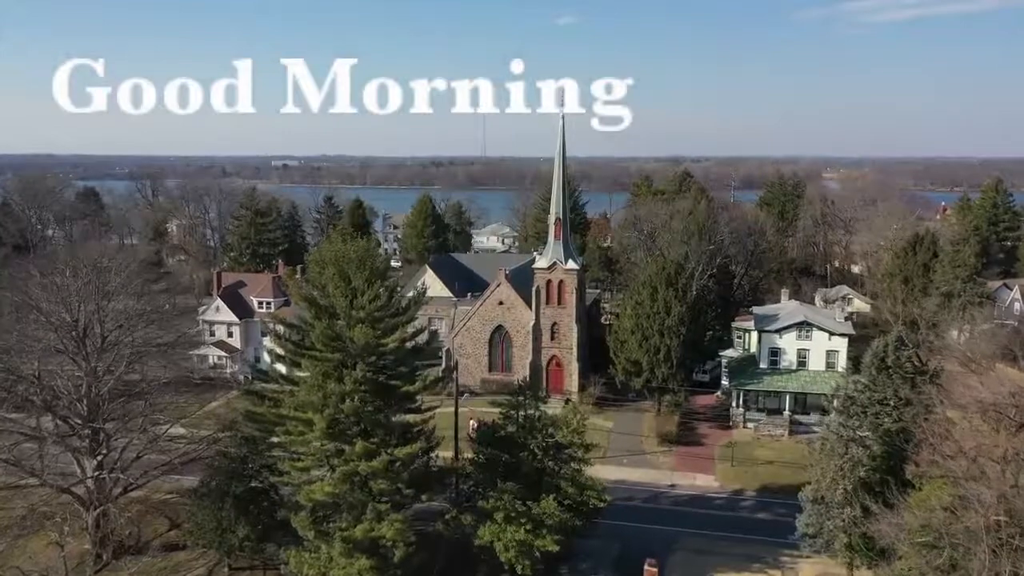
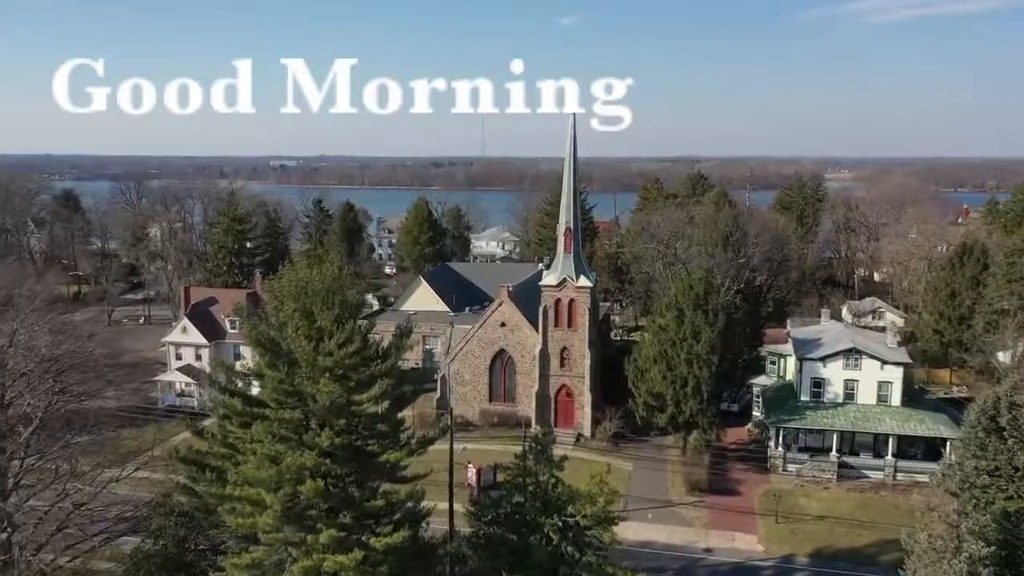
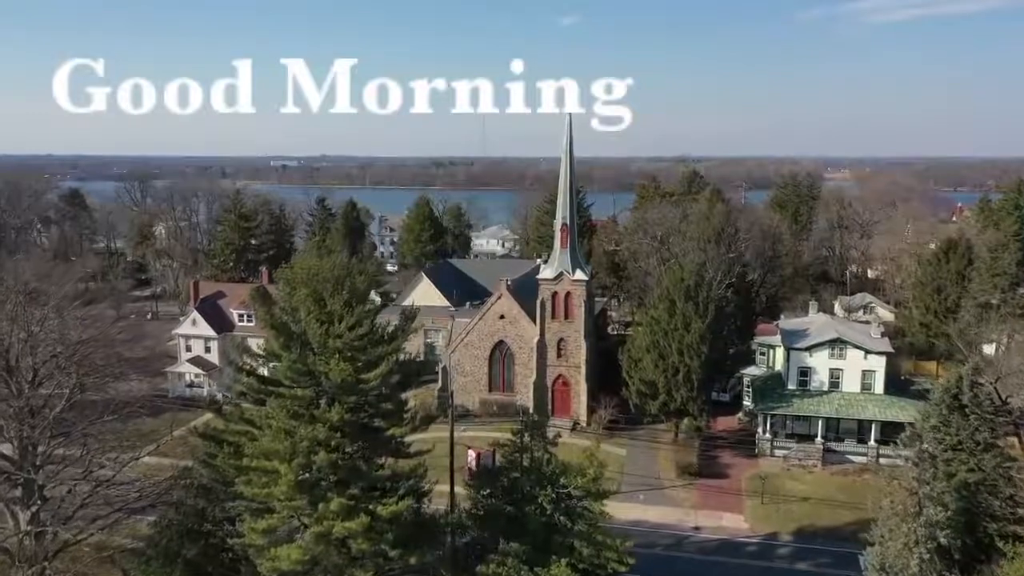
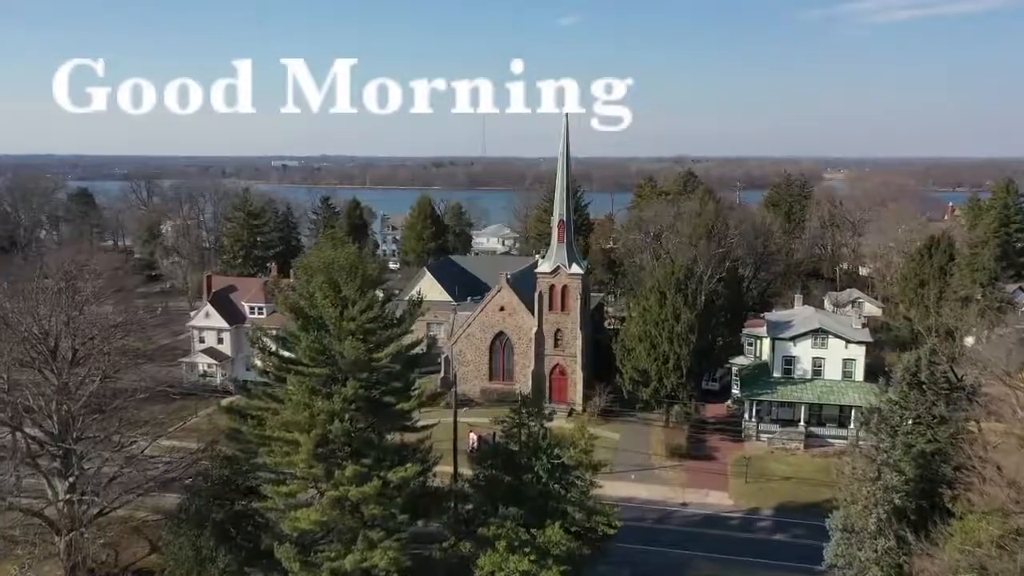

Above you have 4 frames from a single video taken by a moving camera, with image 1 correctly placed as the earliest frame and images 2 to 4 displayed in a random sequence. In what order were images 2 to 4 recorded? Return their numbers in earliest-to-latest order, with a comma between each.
4, 3, 2
